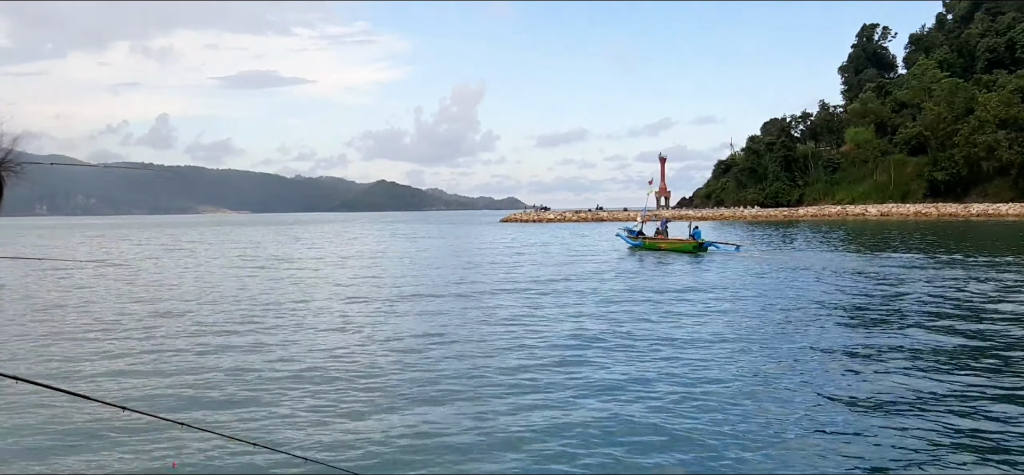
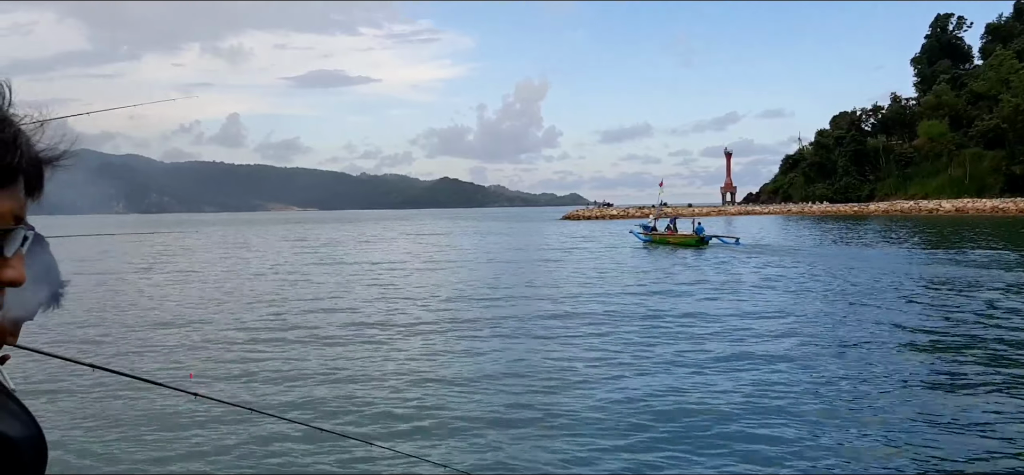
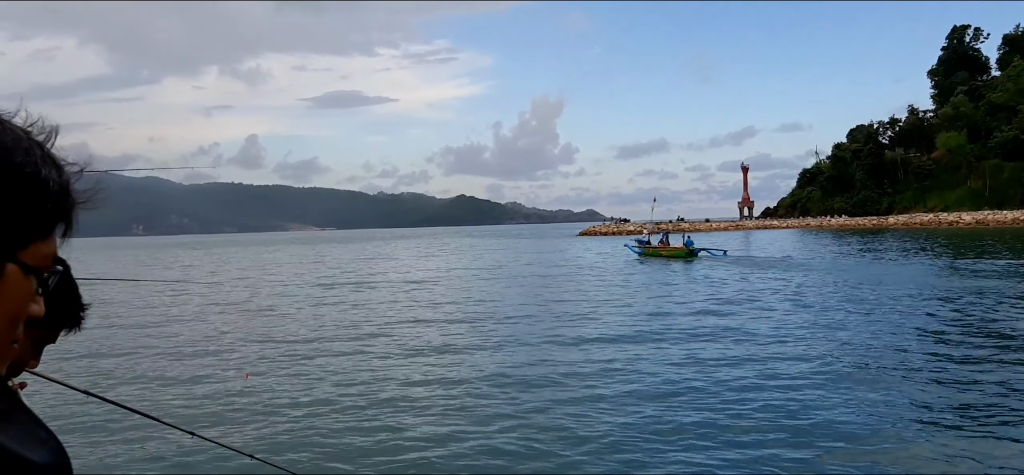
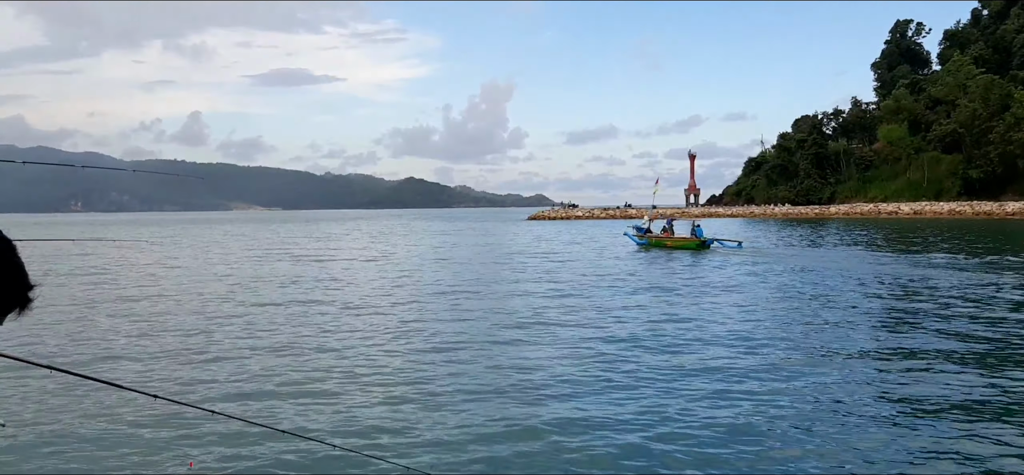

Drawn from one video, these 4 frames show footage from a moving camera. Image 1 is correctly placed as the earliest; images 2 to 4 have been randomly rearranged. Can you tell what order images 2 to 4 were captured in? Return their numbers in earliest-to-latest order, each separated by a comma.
4, 2, 3
